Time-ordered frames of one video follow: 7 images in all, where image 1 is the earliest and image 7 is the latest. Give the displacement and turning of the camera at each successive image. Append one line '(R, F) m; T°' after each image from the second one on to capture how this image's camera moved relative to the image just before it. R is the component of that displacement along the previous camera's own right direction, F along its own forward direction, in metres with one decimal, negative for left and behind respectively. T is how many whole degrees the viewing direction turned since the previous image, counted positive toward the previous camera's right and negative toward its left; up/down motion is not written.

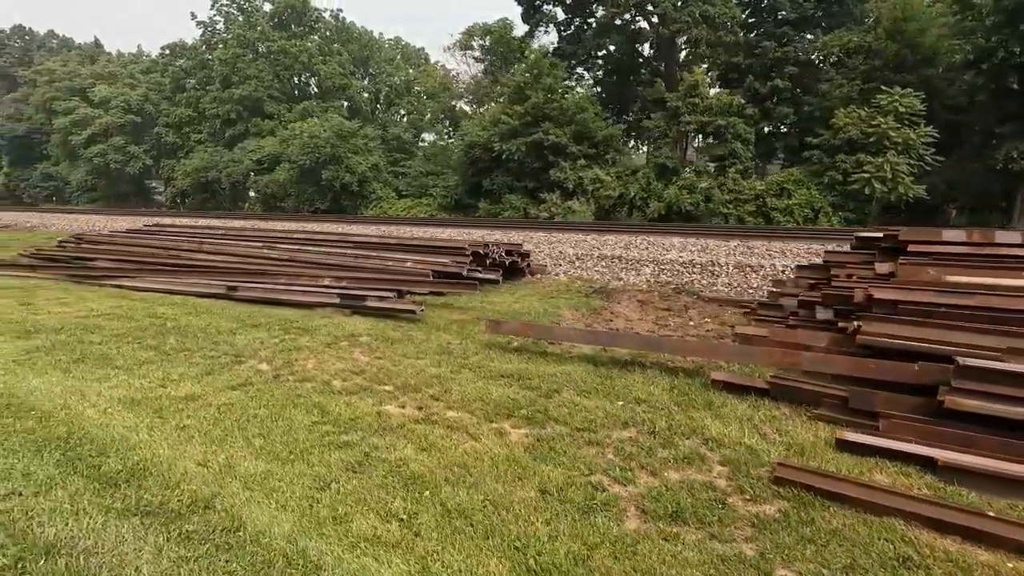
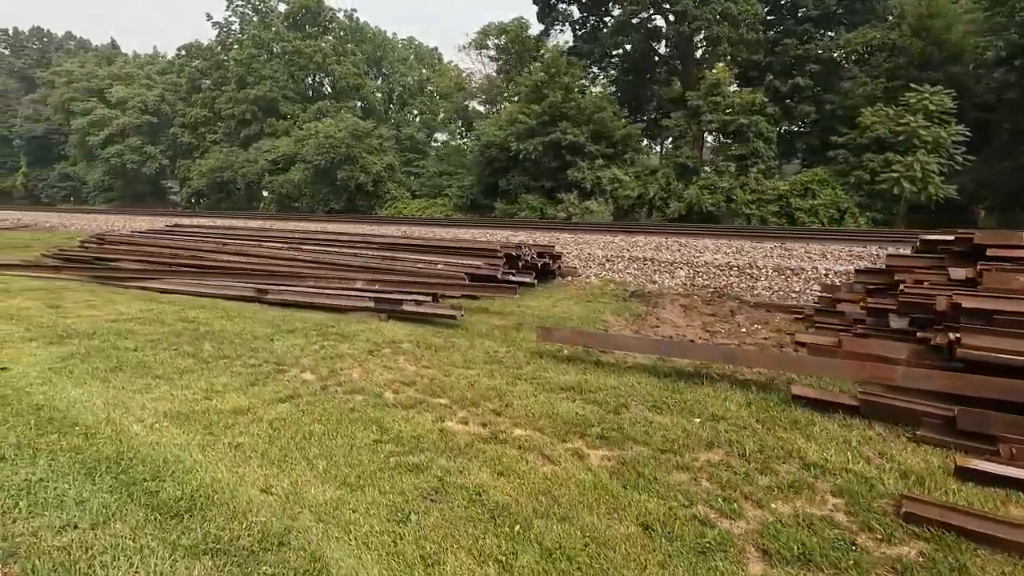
(-0.4, +0.2) m; -1°
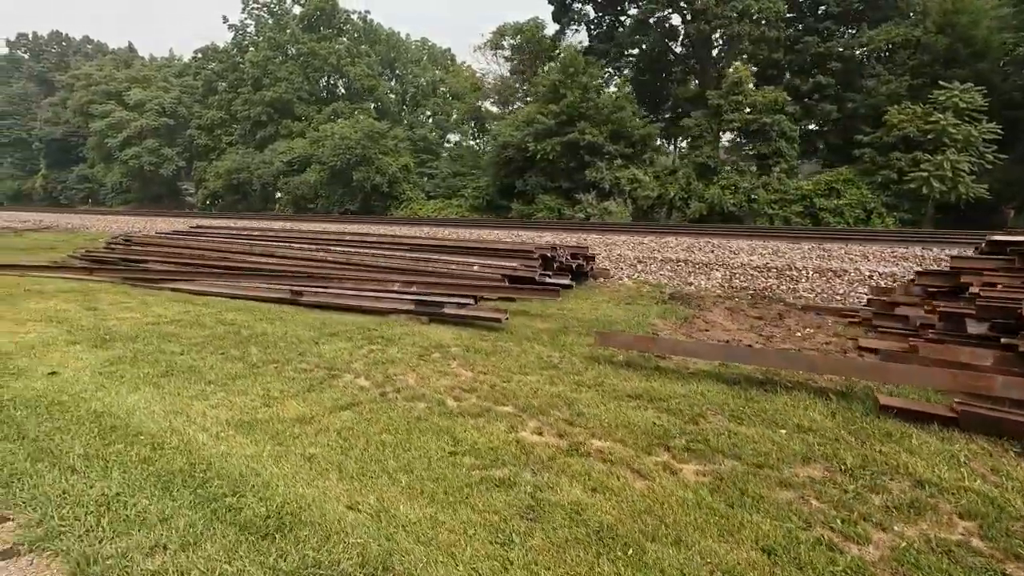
(-0.4, +0.1) m; -1°
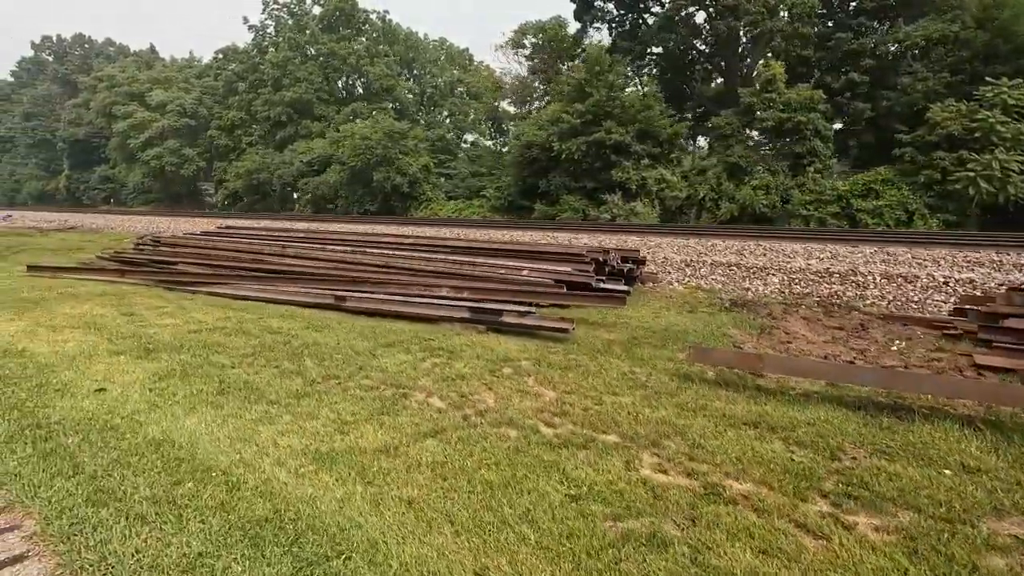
(-0.5, +0.4) m; -1°
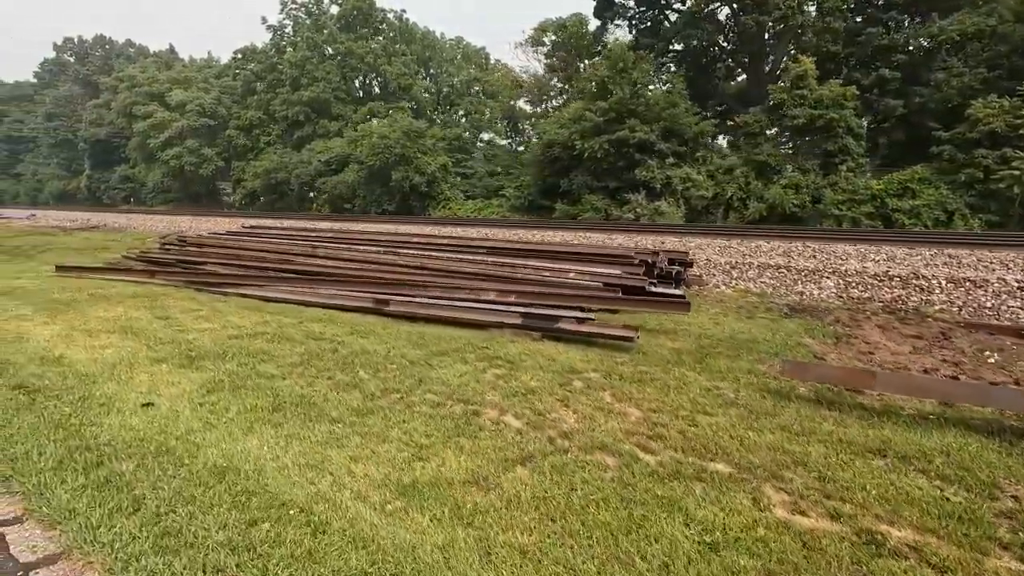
(-0.4, +0.3) m; -1°
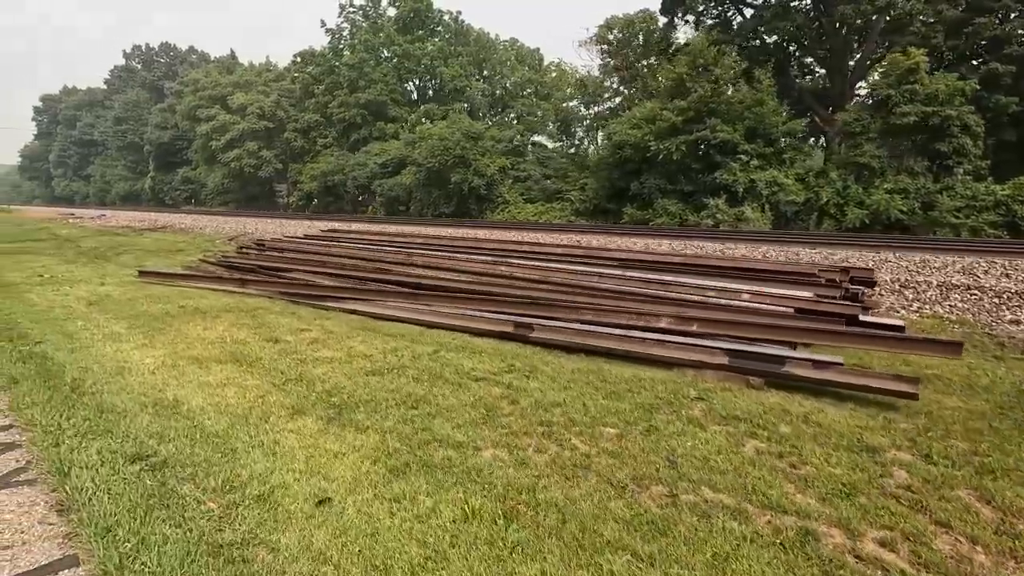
(-1.2, +1.0) m; -4°
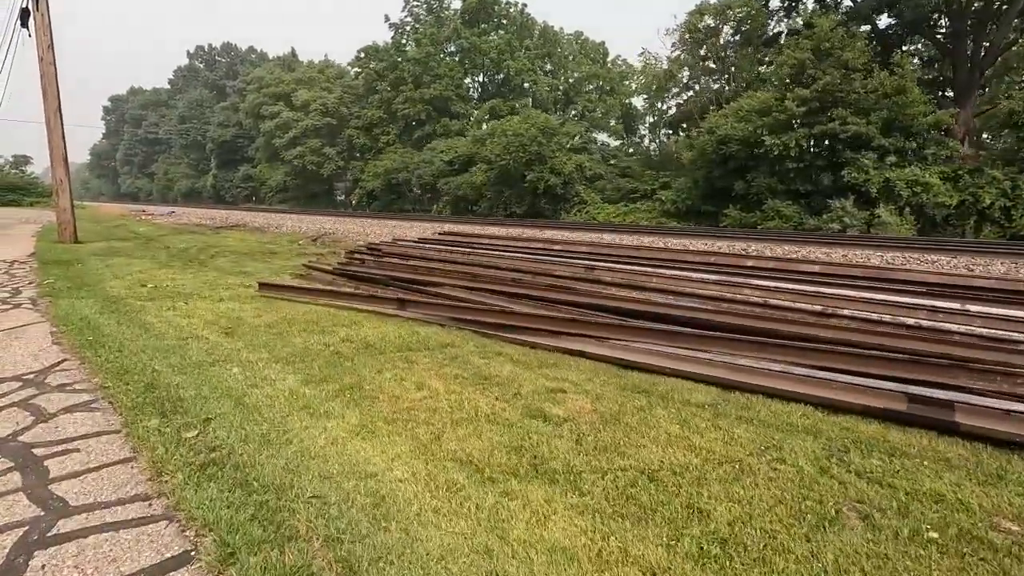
(-2.1, +1.7) m; -4°
